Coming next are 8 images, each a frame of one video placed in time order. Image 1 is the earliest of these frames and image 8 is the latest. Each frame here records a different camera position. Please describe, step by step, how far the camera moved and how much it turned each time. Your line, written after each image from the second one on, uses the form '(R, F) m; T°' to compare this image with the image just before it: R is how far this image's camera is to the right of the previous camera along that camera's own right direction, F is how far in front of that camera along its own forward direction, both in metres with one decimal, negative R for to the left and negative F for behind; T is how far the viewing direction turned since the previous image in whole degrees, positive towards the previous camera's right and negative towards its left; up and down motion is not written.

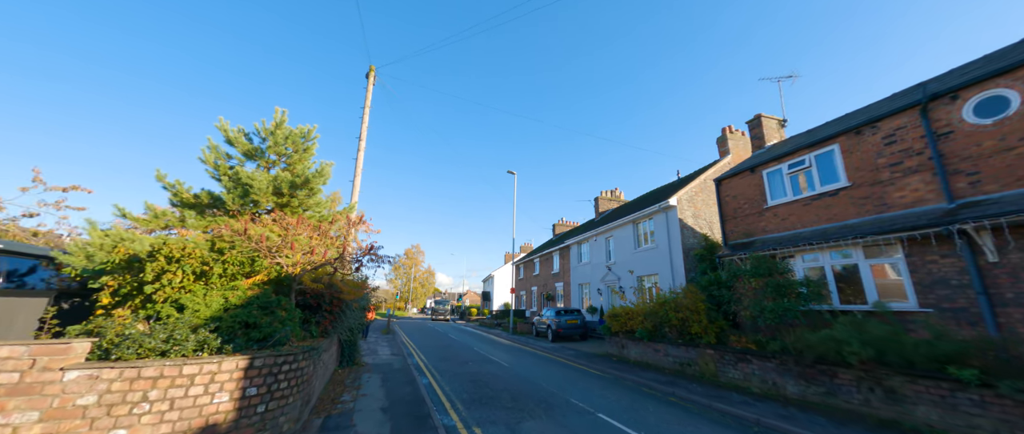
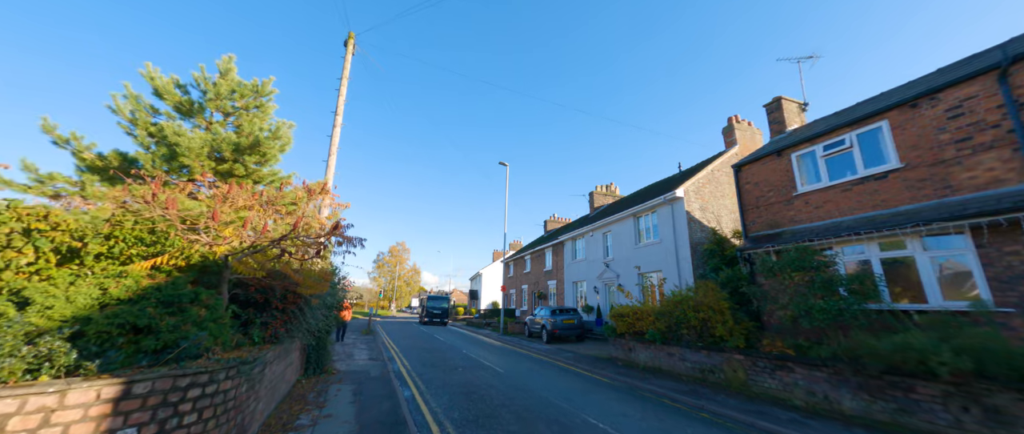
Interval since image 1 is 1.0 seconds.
(-0.3, +1.5) m; +2°
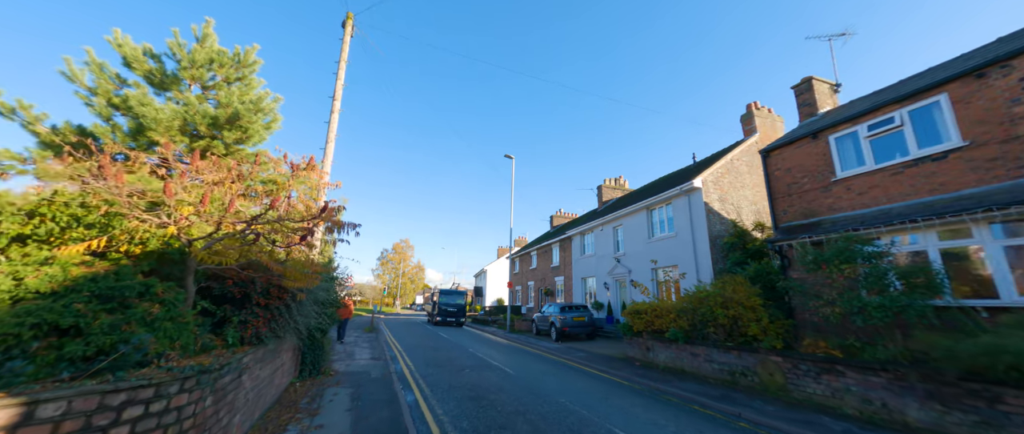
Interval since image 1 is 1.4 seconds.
(-0.2, +0.8) m; -1°
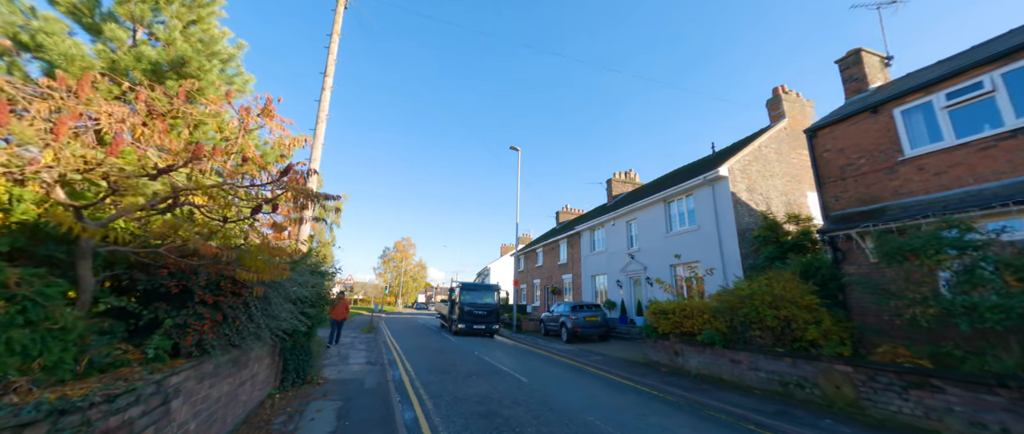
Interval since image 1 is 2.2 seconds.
(-0.3, +1.2) m; 0°
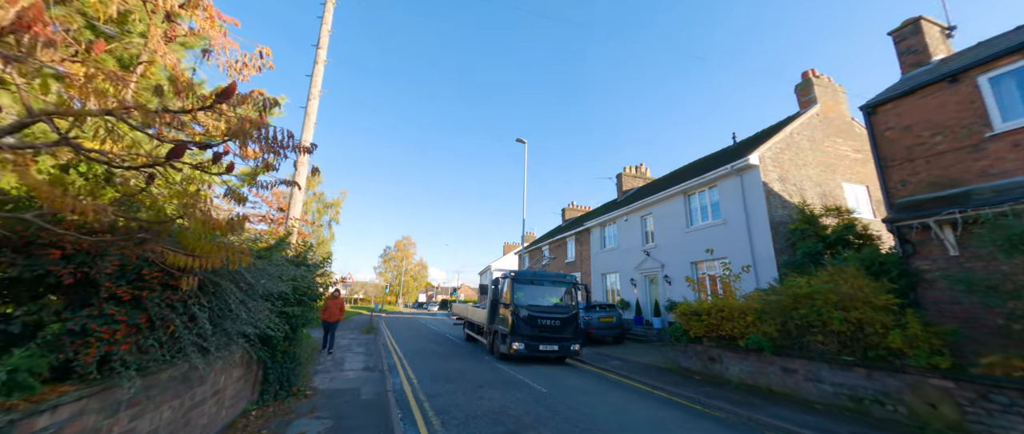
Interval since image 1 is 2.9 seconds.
(-0.4, +1.1) m; 0°
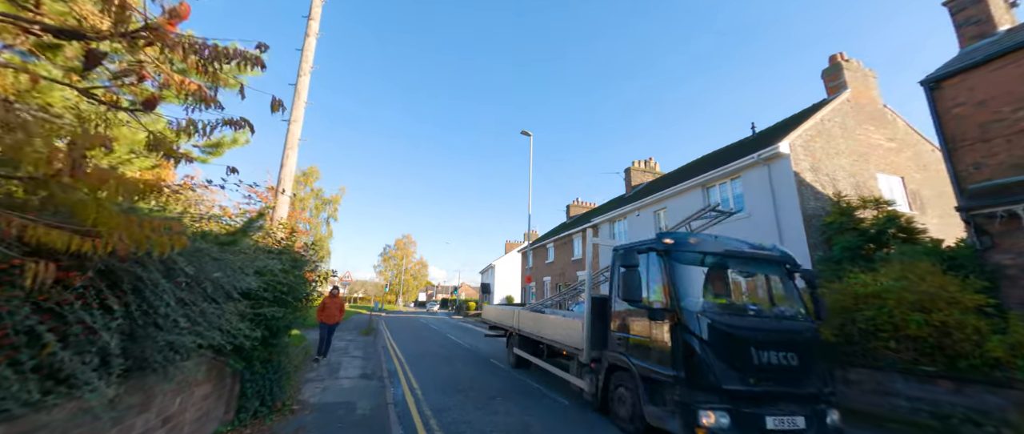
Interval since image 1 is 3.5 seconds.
(-0.3, +0.9) m; 0°
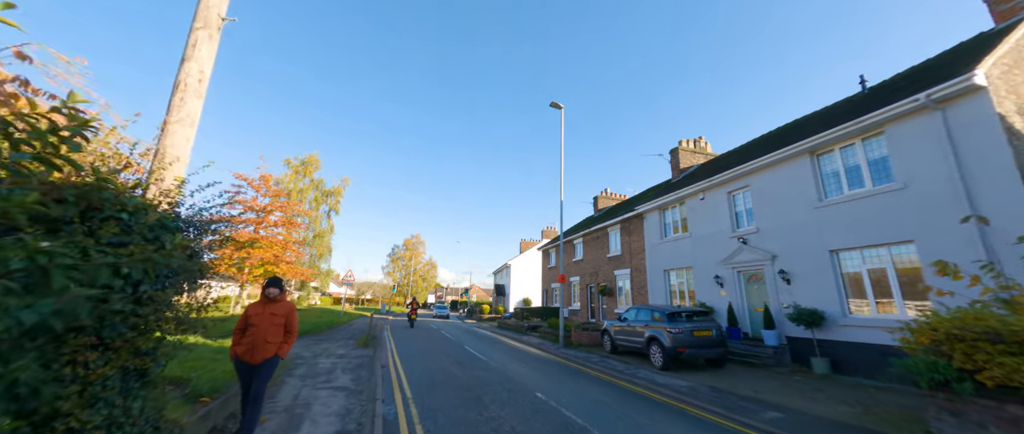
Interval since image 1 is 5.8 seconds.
(-1.1, +3.6) m; -1°
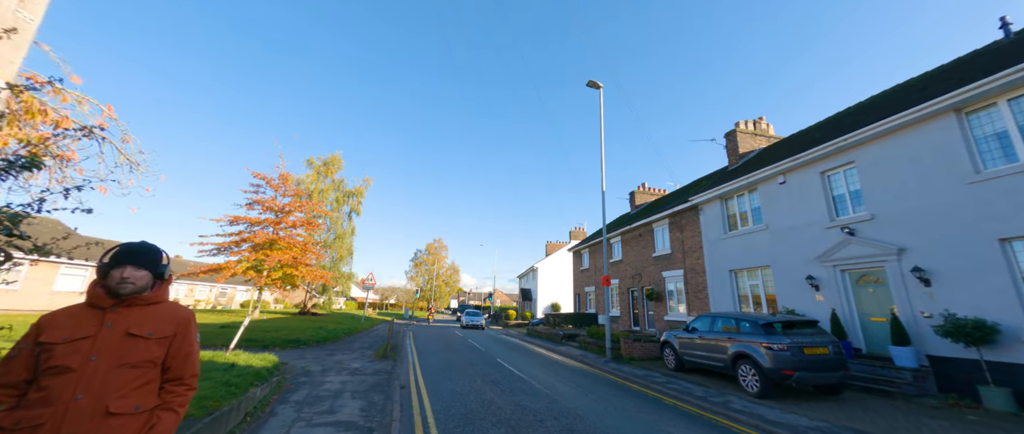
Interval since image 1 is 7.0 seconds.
(-0.7, +2.1) m; -3°
